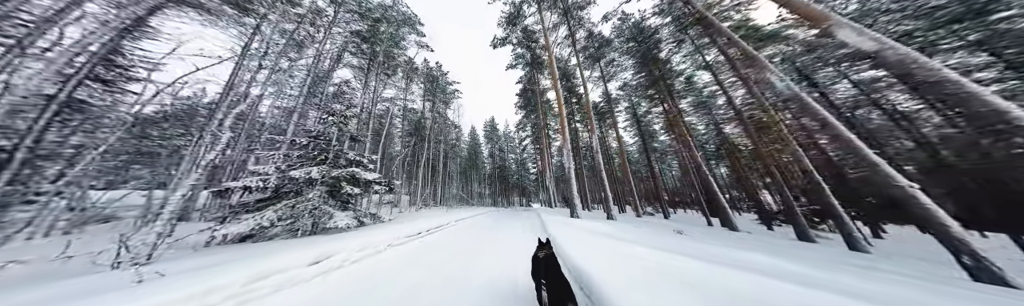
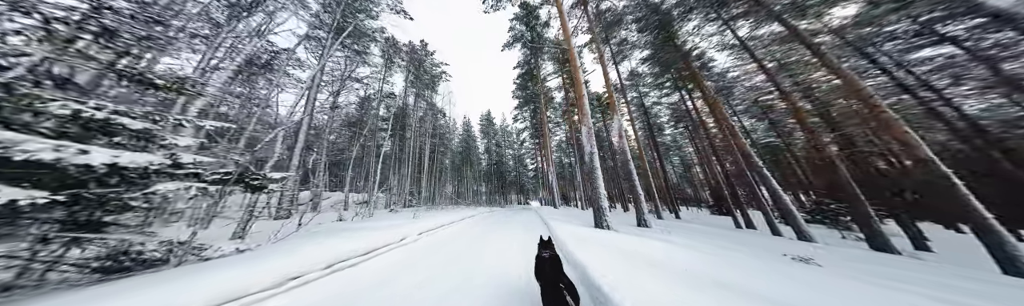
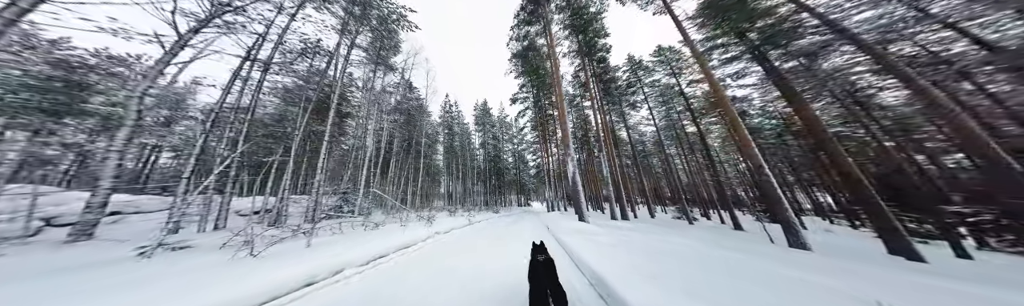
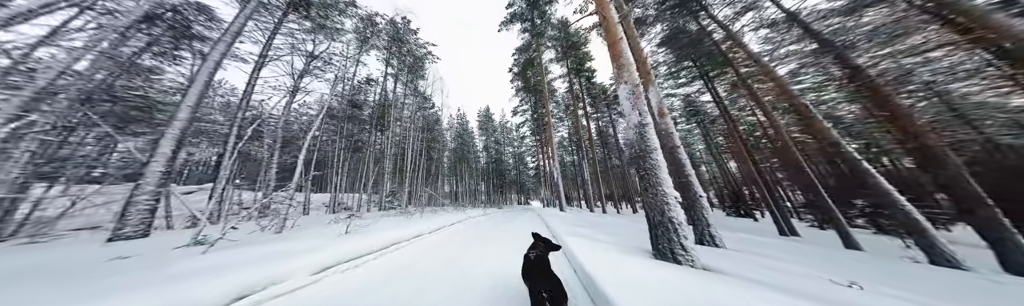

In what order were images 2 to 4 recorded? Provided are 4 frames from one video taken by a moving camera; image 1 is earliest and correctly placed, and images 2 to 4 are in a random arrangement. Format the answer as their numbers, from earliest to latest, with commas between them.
2, 4, 3
